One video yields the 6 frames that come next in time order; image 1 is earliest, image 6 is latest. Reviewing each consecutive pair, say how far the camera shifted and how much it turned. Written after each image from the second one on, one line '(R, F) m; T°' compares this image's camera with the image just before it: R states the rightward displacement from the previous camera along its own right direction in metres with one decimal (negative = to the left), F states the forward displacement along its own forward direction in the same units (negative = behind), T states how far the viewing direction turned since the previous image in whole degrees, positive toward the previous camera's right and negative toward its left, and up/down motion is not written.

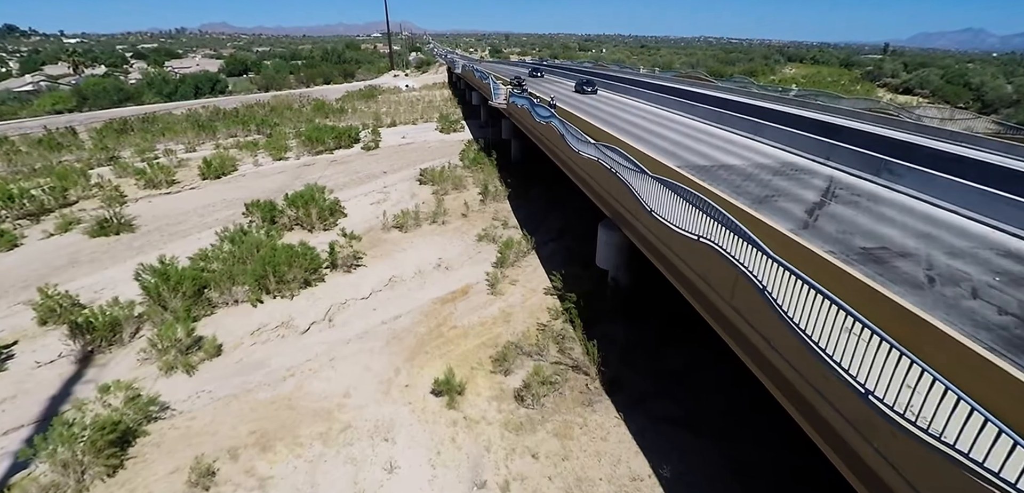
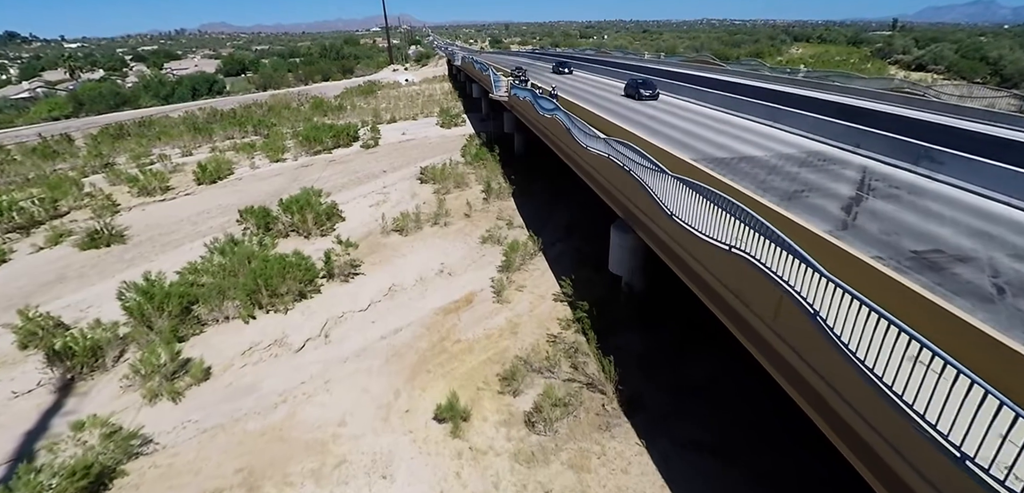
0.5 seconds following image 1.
(0.0, +0.9) m; -1°
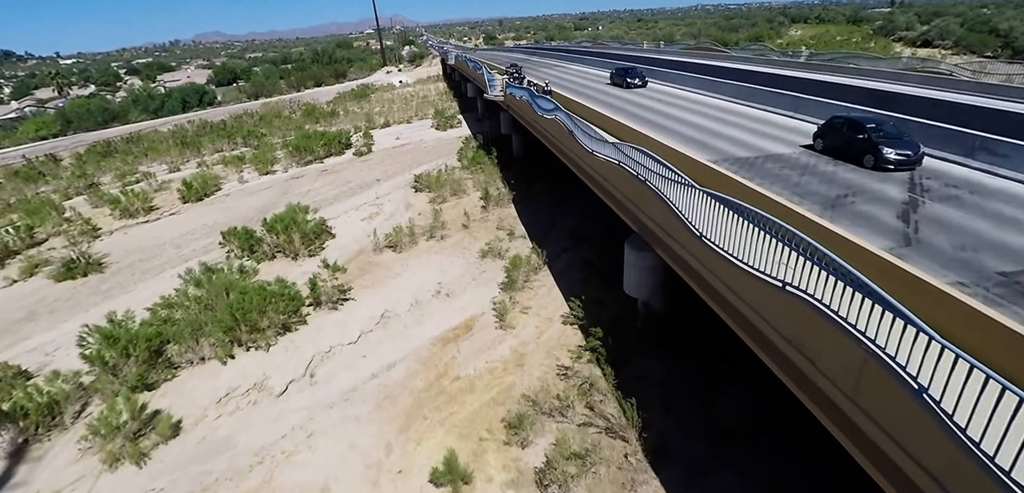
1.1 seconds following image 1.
(+0.1, +1.3) m; 0°
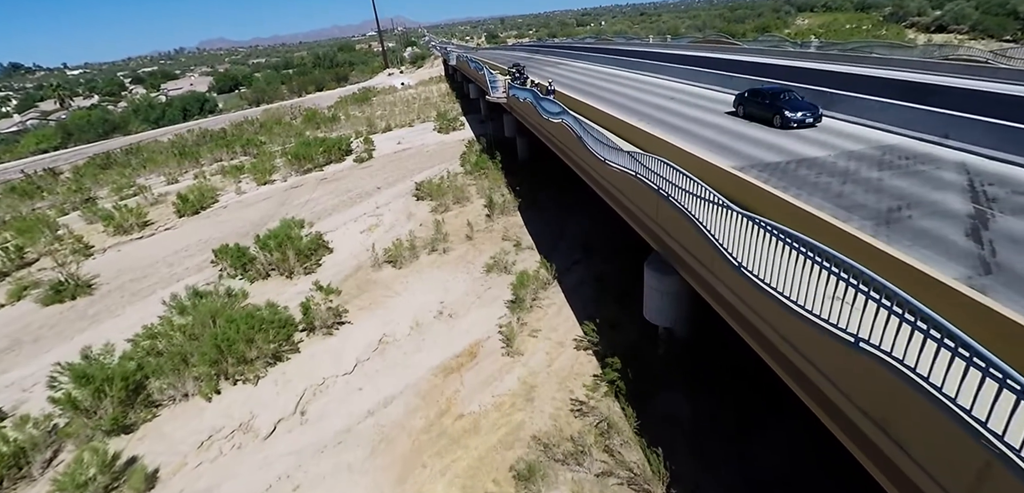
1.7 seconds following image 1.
(0.0, +1.0) m; -1°
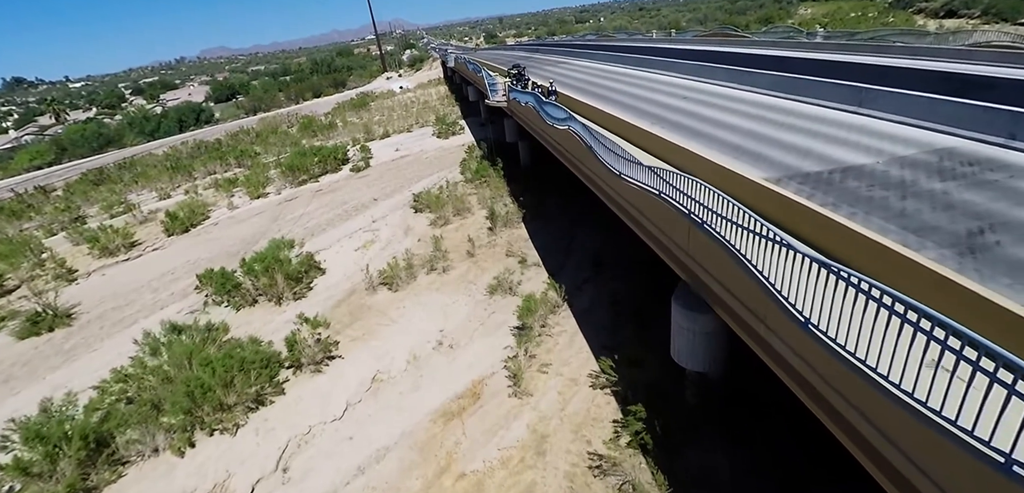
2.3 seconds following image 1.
(0.0, +1.2) m; -1°
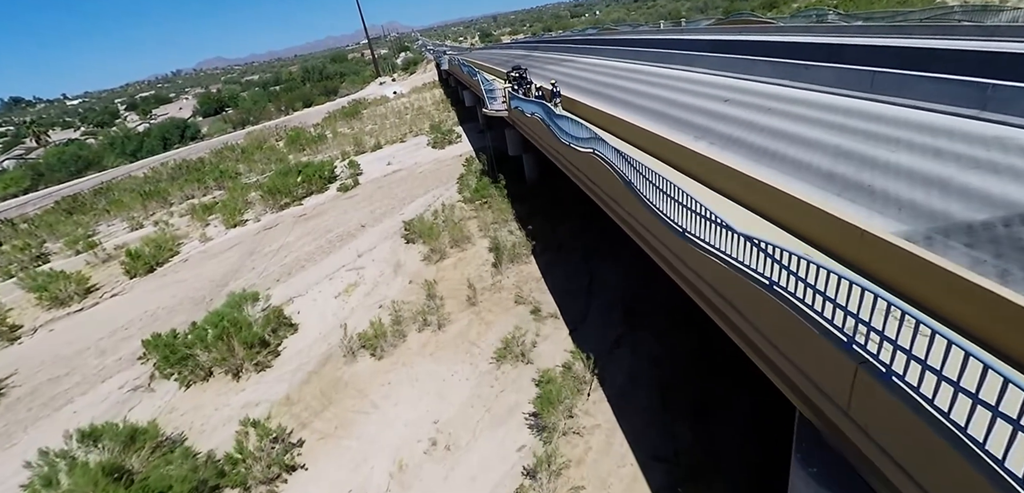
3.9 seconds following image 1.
(-0.1, +2.8) m; -1°
